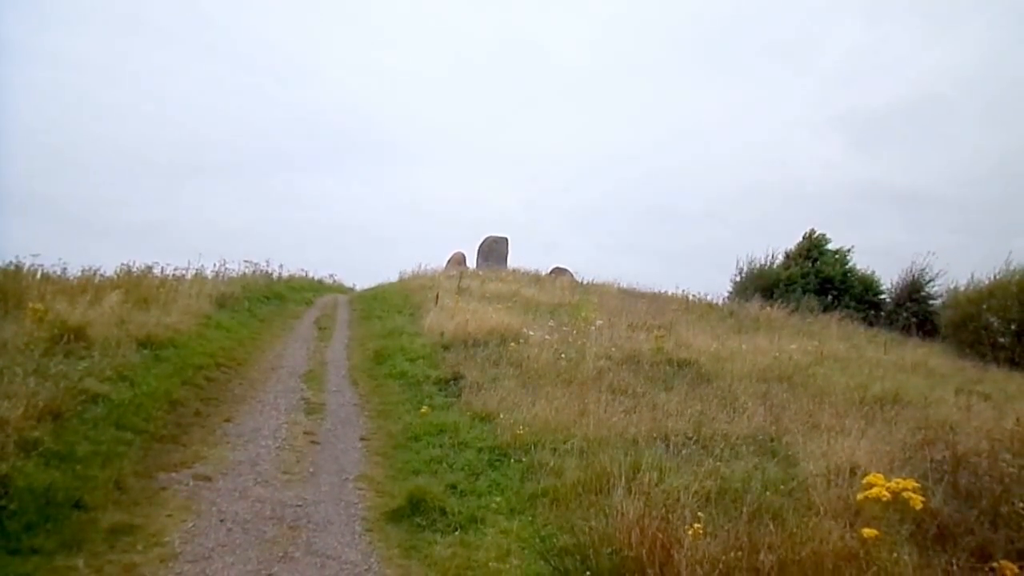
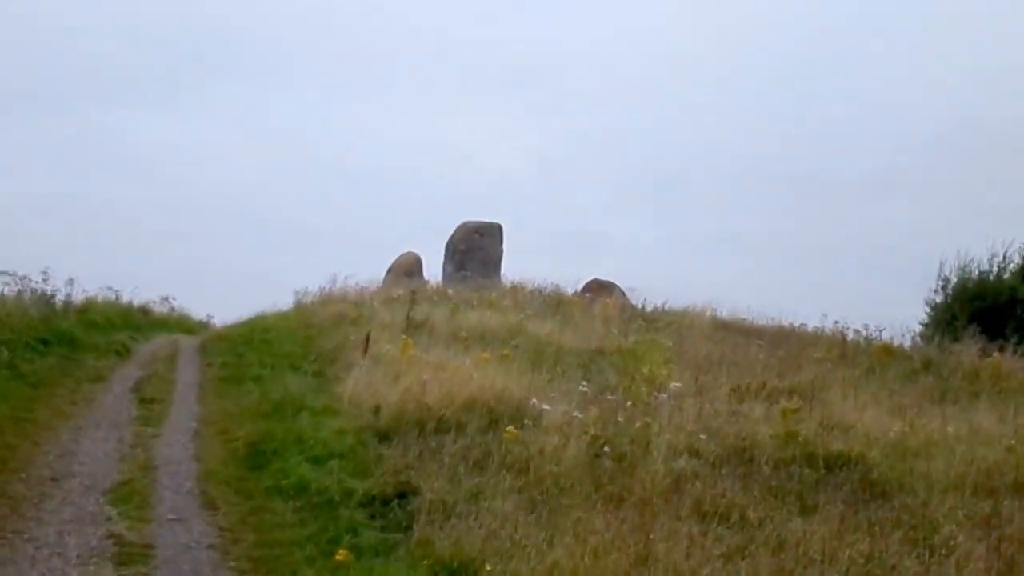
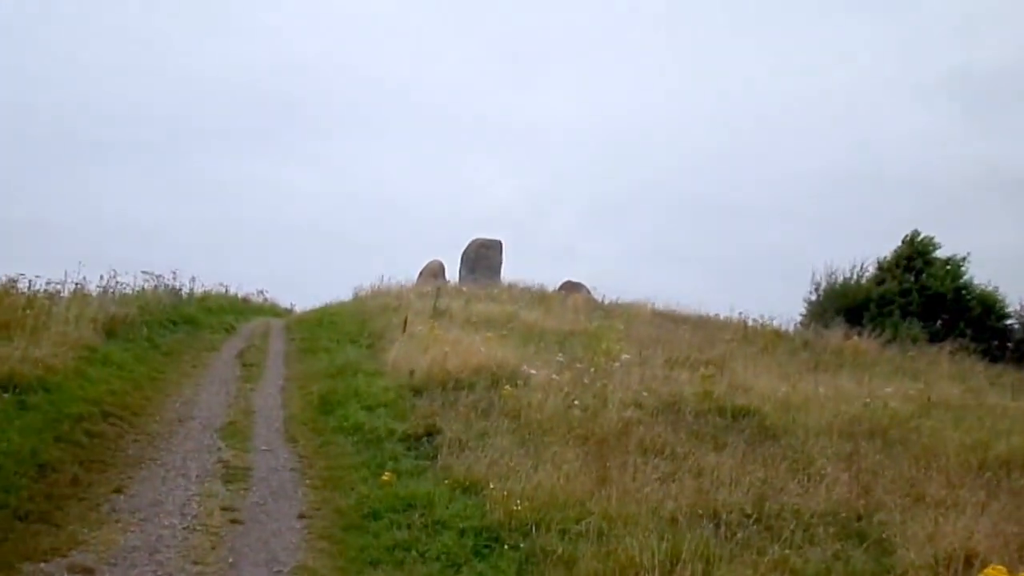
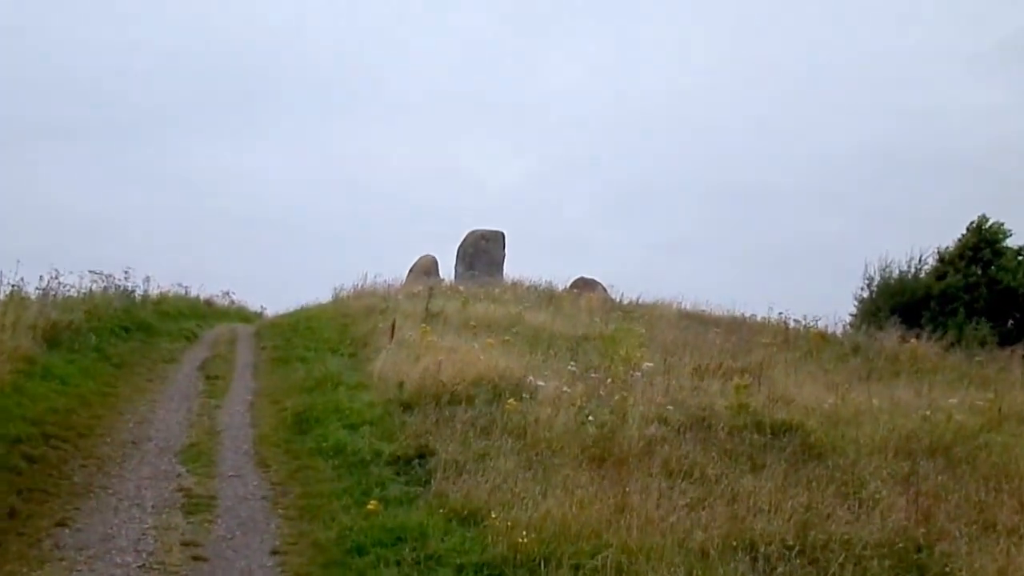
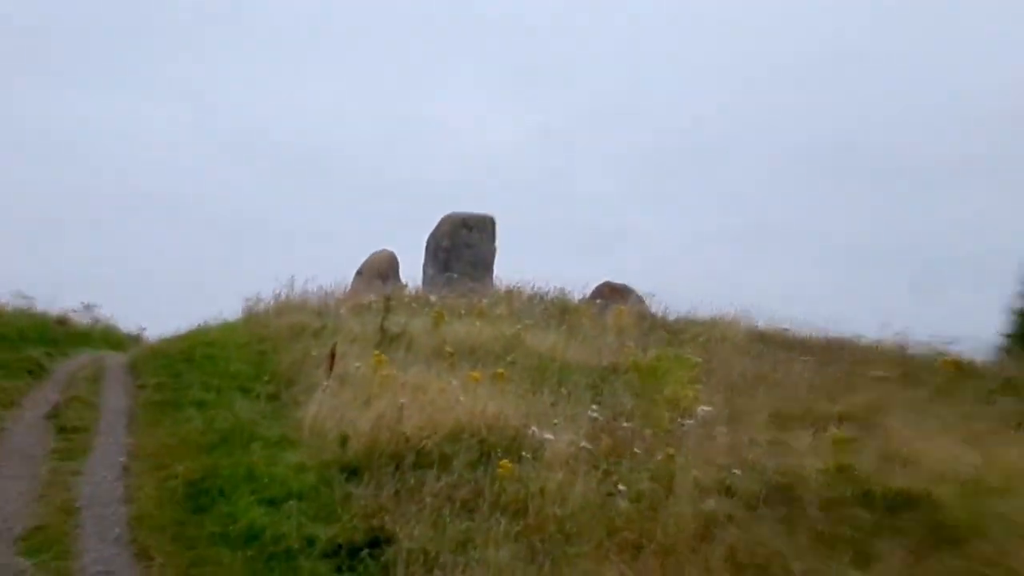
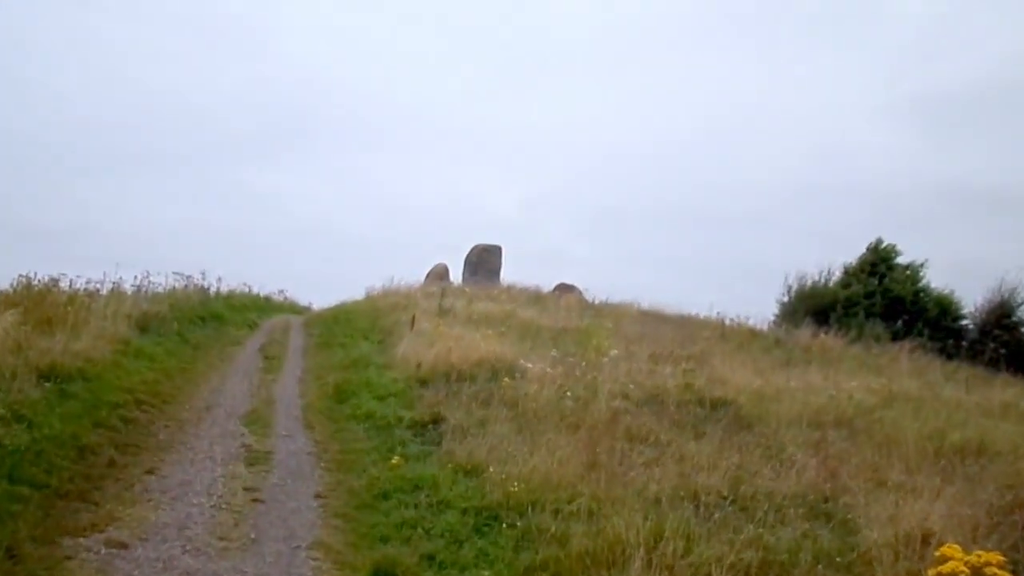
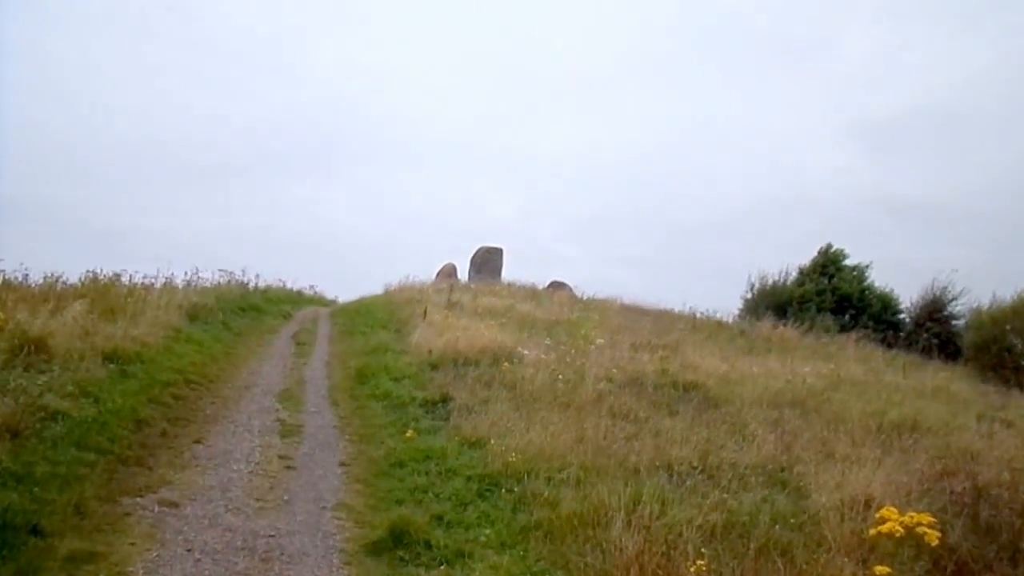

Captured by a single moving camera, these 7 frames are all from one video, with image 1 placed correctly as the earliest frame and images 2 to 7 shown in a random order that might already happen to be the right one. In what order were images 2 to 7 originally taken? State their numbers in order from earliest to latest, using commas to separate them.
7, 6, 3, 4, 2, 5
